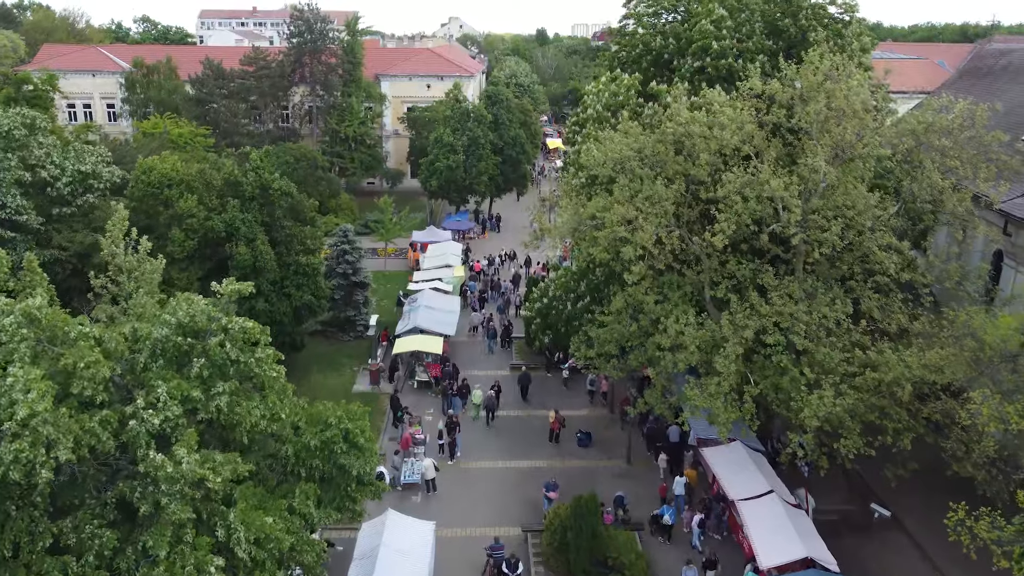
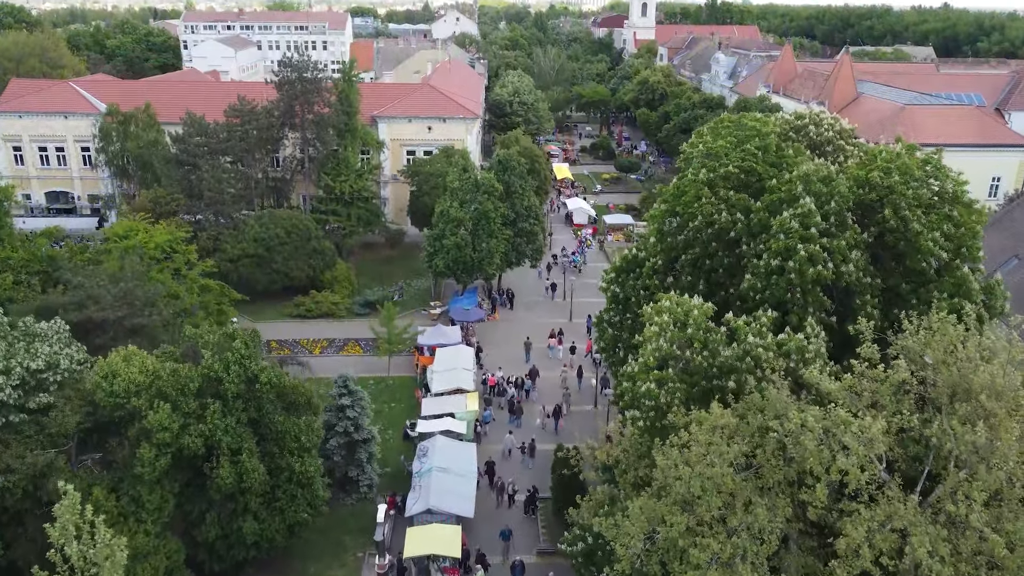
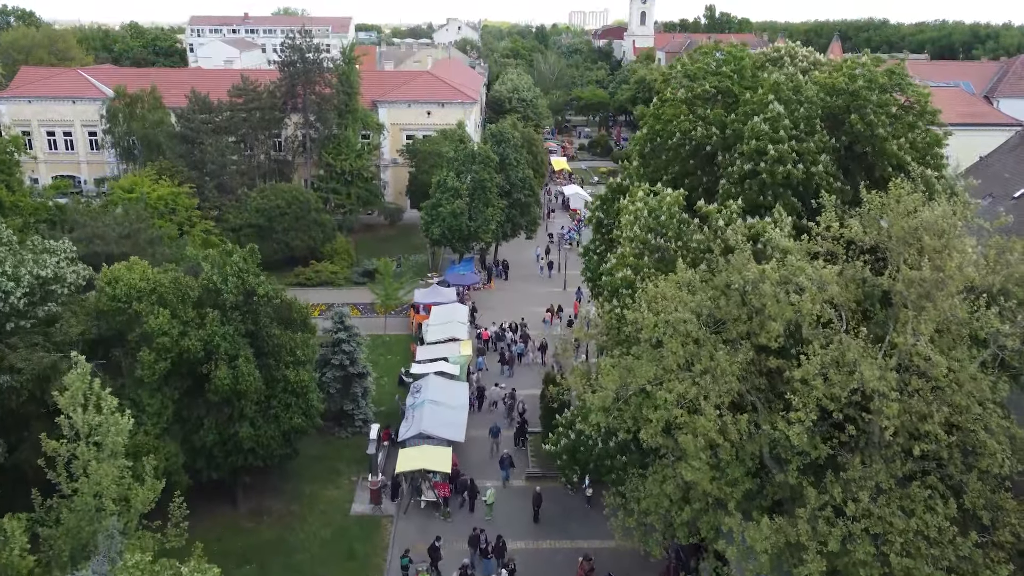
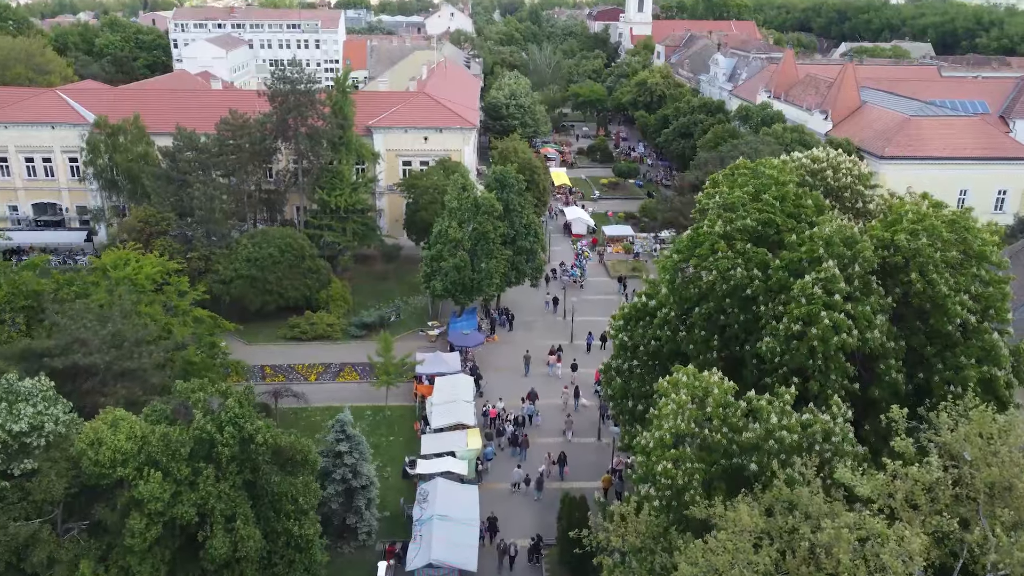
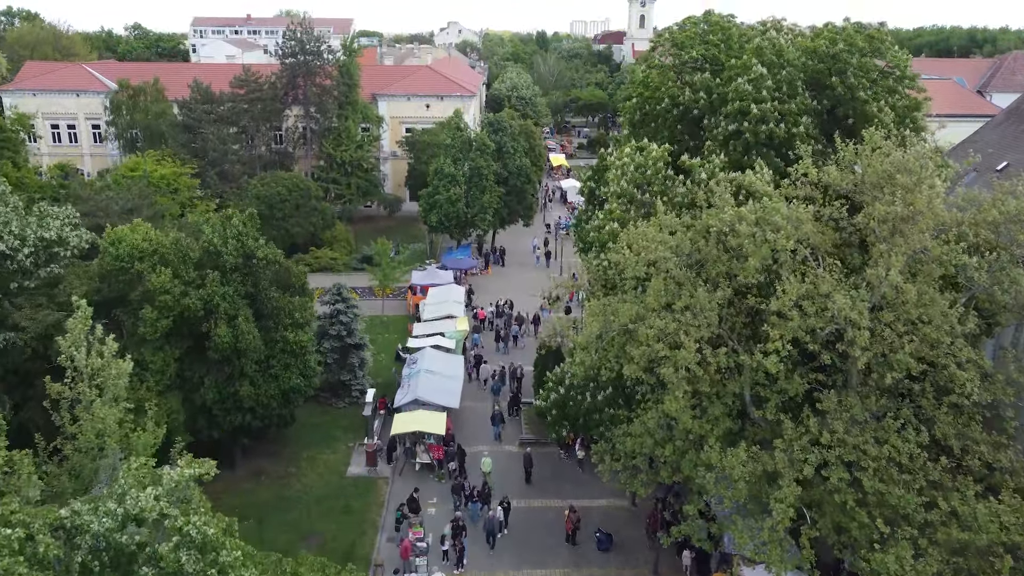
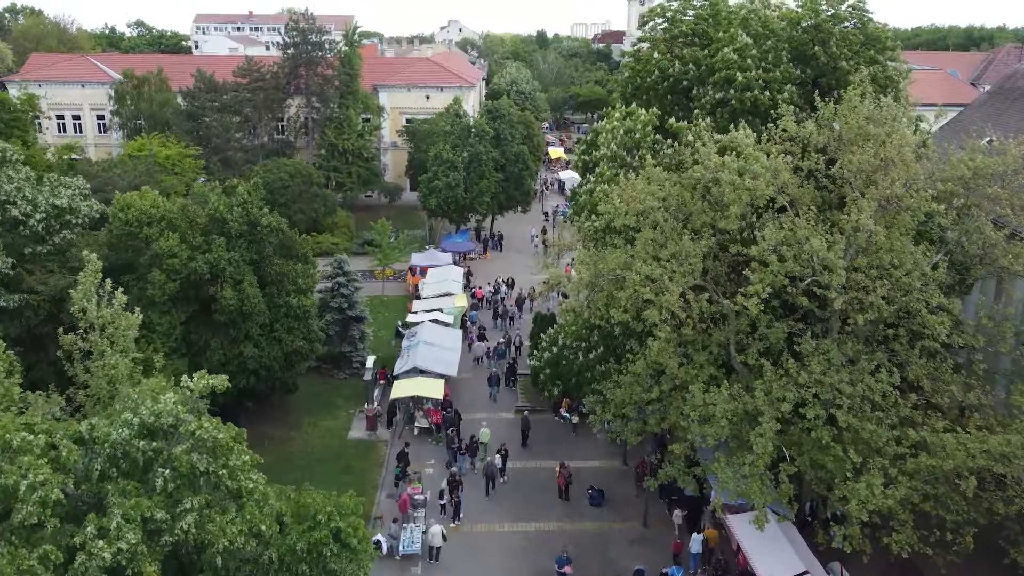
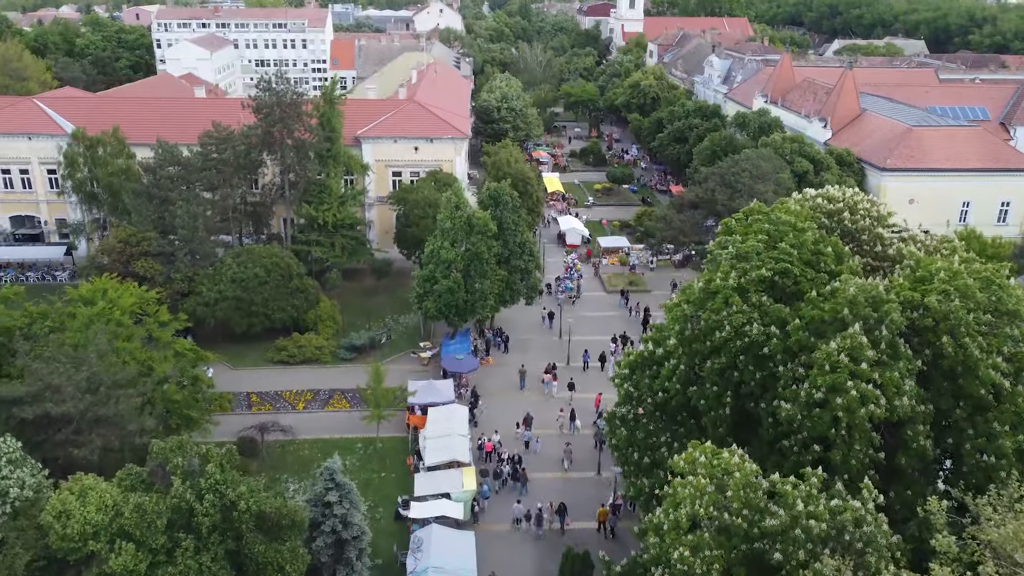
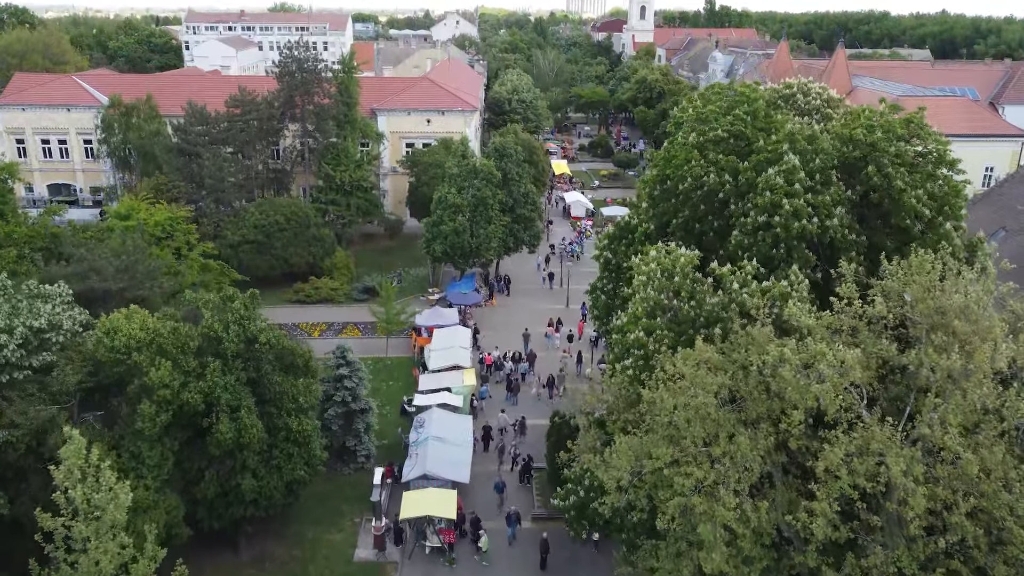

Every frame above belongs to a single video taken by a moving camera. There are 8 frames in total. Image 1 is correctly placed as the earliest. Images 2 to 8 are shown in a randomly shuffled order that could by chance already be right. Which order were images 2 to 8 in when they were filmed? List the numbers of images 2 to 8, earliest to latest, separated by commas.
6, 5, 3, 8, 2, 4, 7
